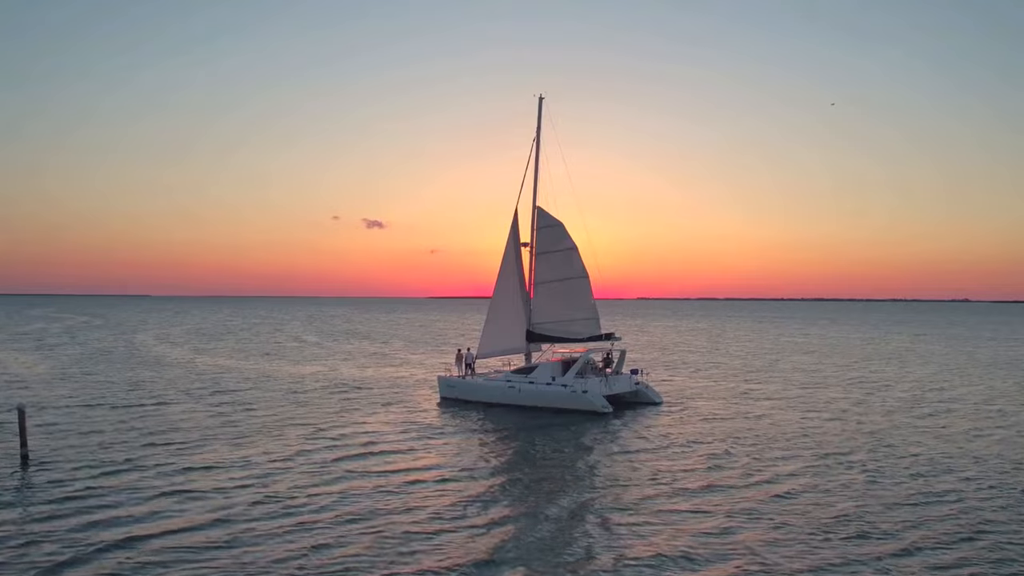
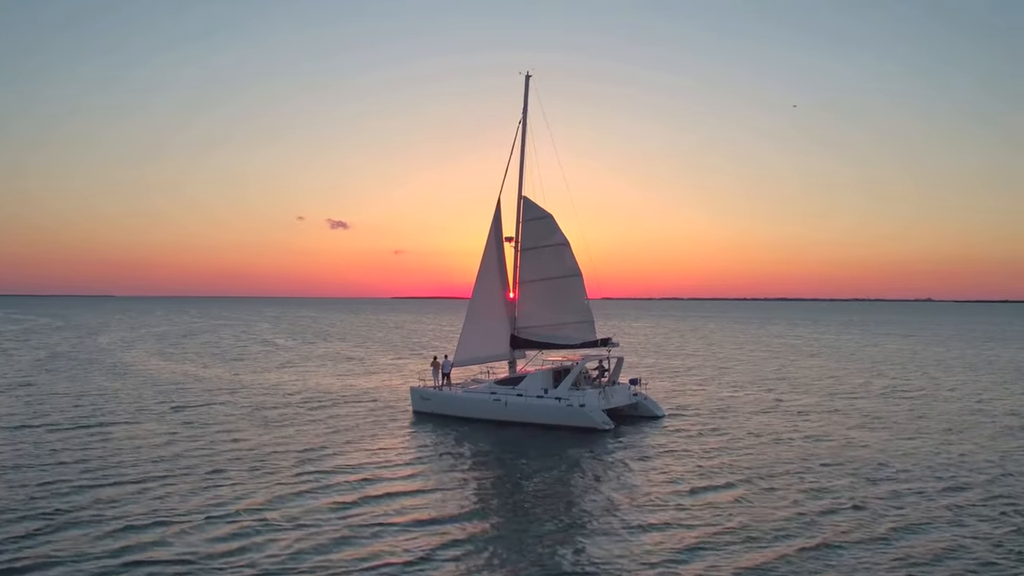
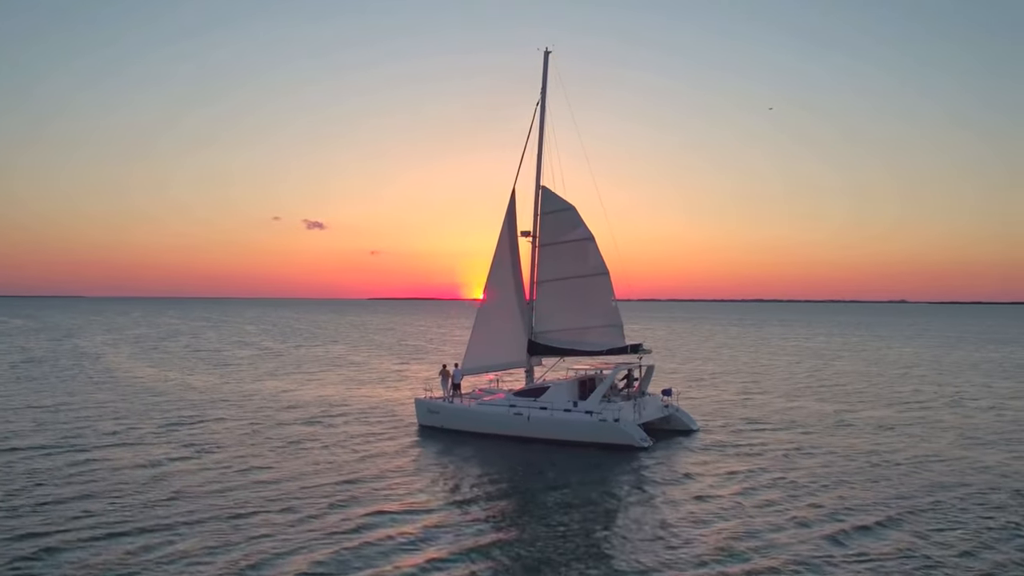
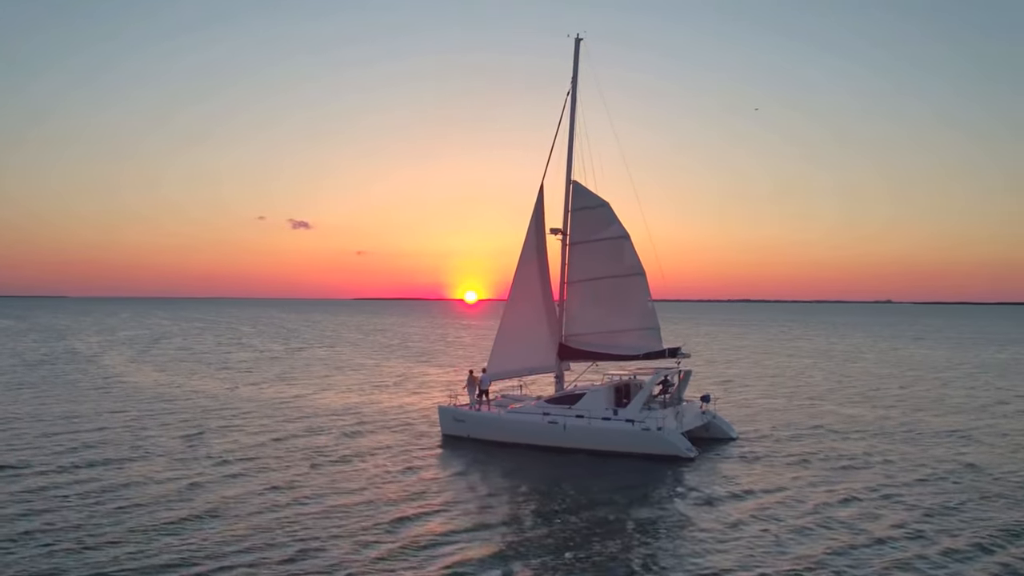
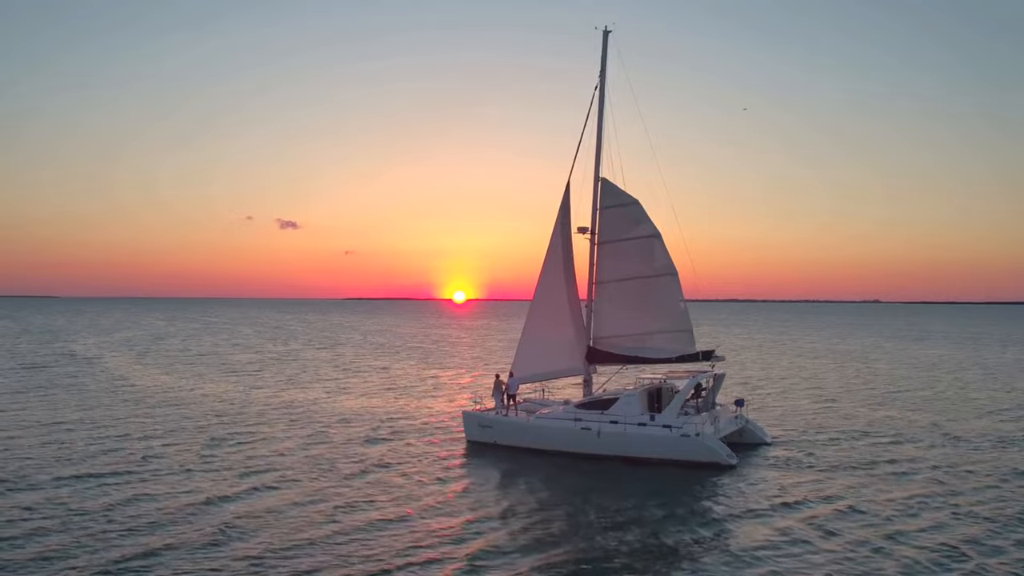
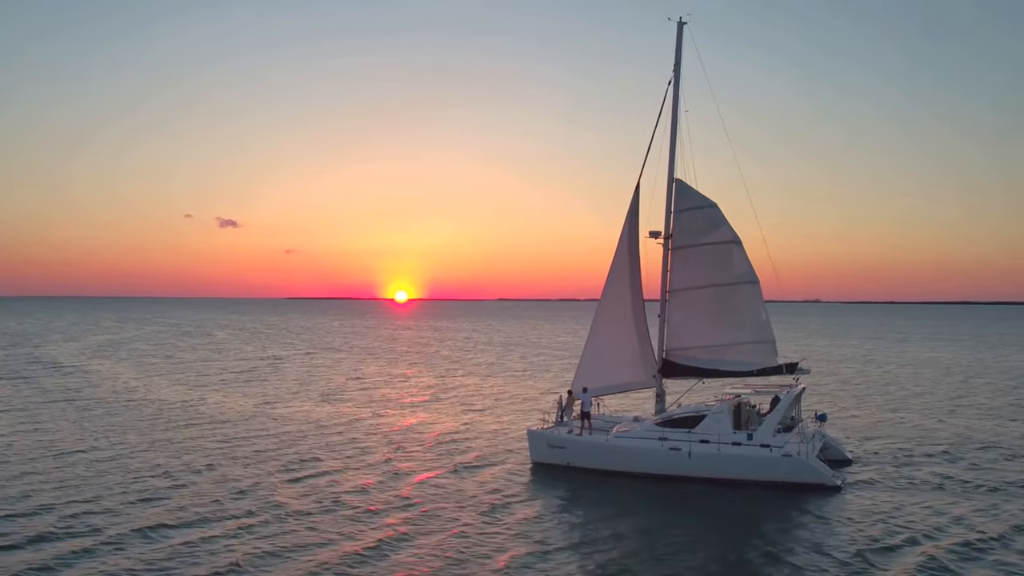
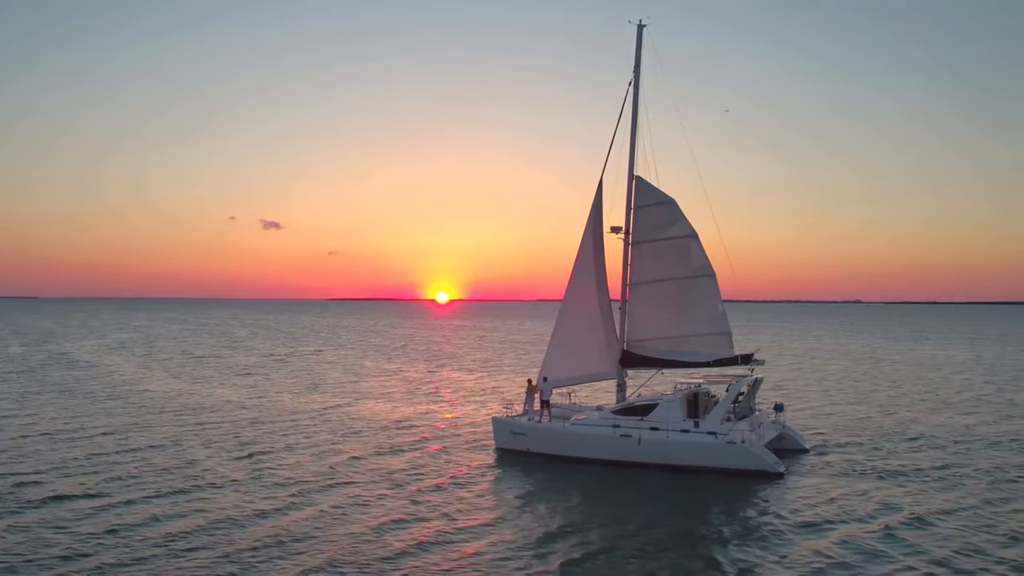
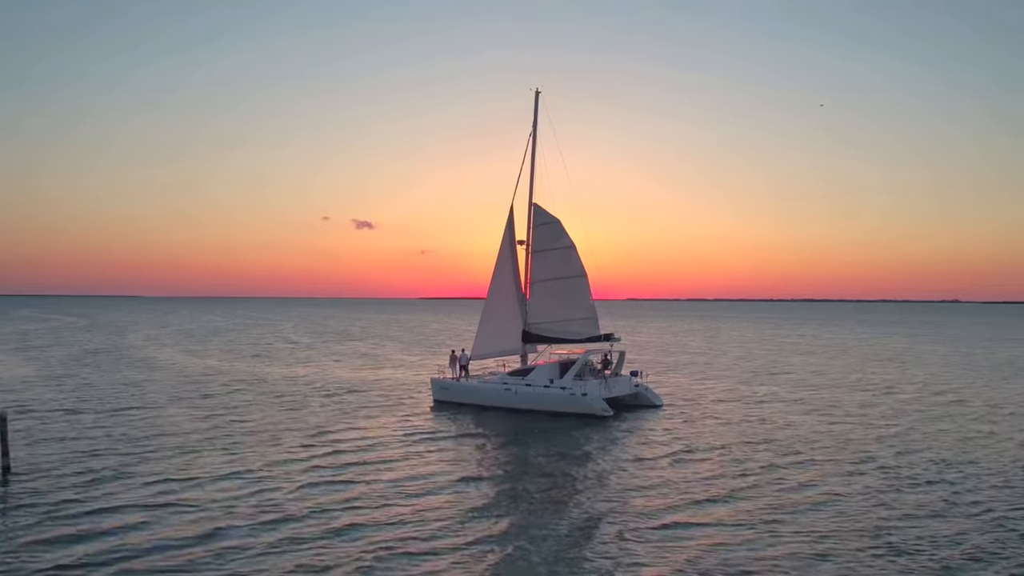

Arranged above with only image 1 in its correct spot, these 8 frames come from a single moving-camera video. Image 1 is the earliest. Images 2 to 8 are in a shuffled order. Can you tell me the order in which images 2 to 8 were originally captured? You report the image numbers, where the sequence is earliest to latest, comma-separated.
8, 2, 3, 4, 5, 7, 6
